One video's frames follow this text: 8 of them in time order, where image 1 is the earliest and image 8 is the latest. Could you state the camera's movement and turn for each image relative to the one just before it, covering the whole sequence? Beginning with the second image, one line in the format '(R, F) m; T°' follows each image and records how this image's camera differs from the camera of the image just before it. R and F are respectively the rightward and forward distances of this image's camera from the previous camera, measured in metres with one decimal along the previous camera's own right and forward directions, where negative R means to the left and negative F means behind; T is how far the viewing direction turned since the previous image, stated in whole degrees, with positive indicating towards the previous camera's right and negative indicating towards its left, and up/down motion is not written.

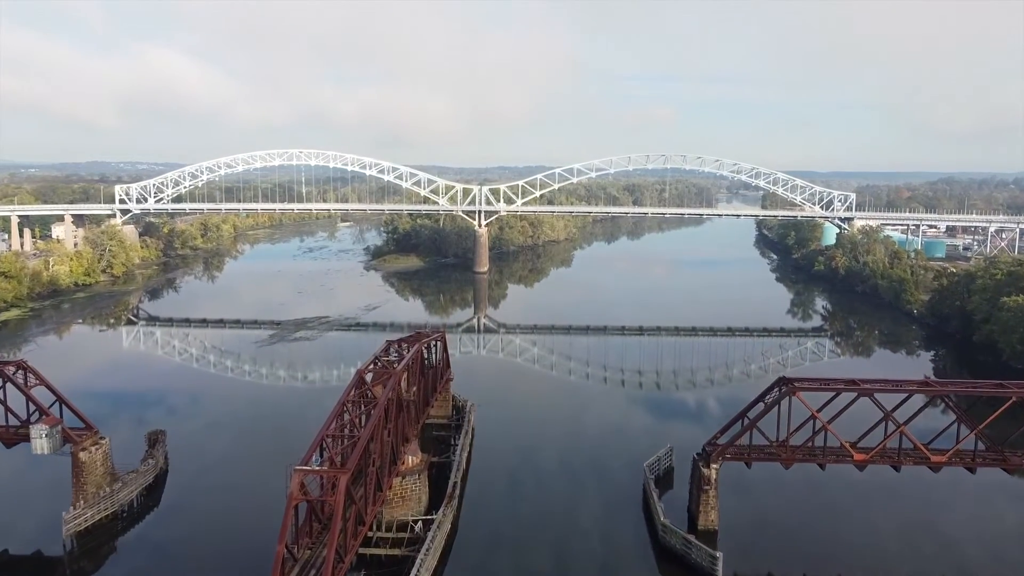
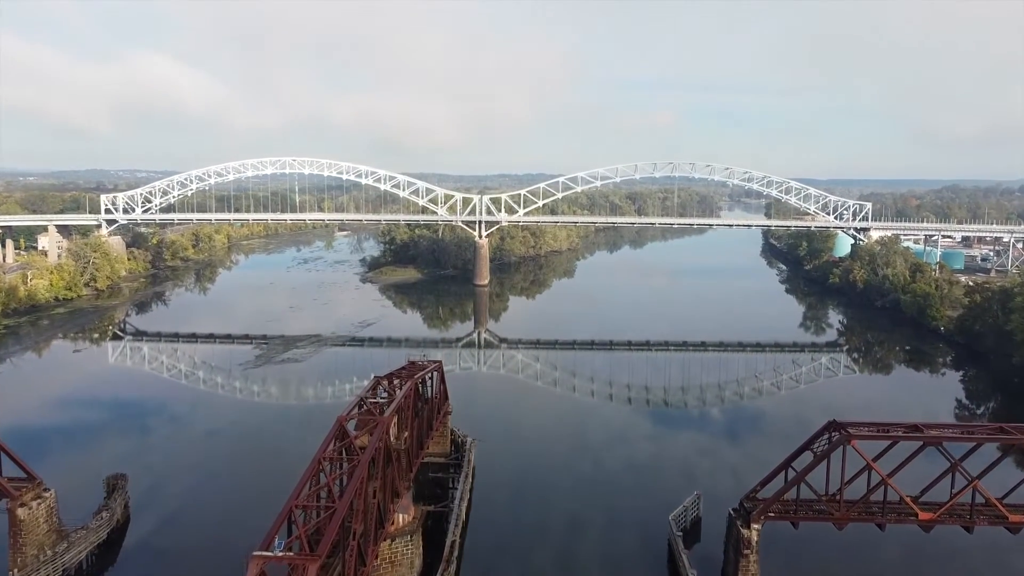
(-0.1, +1.6) m; 0°
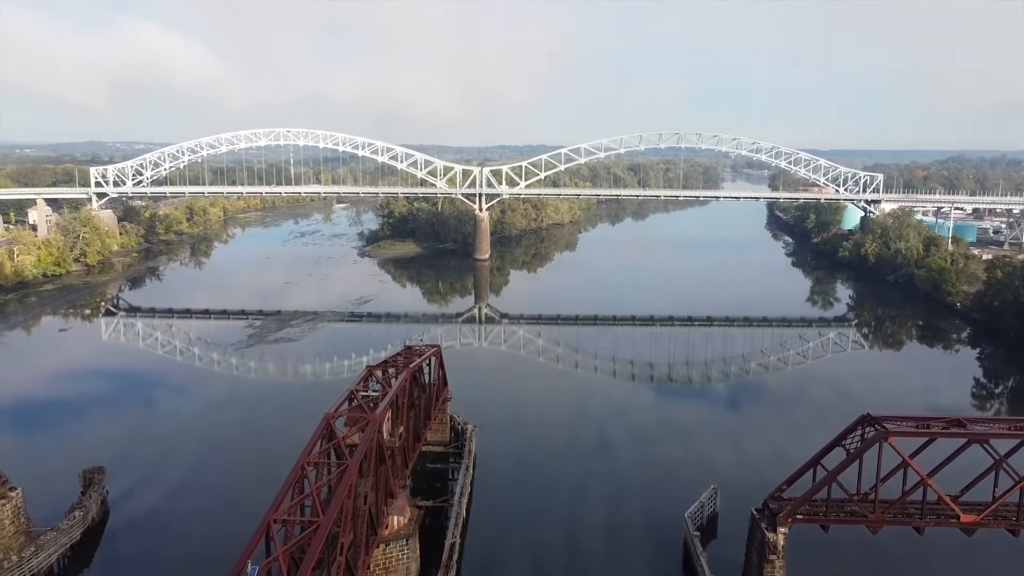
(0.0, +0.9) m; 0°
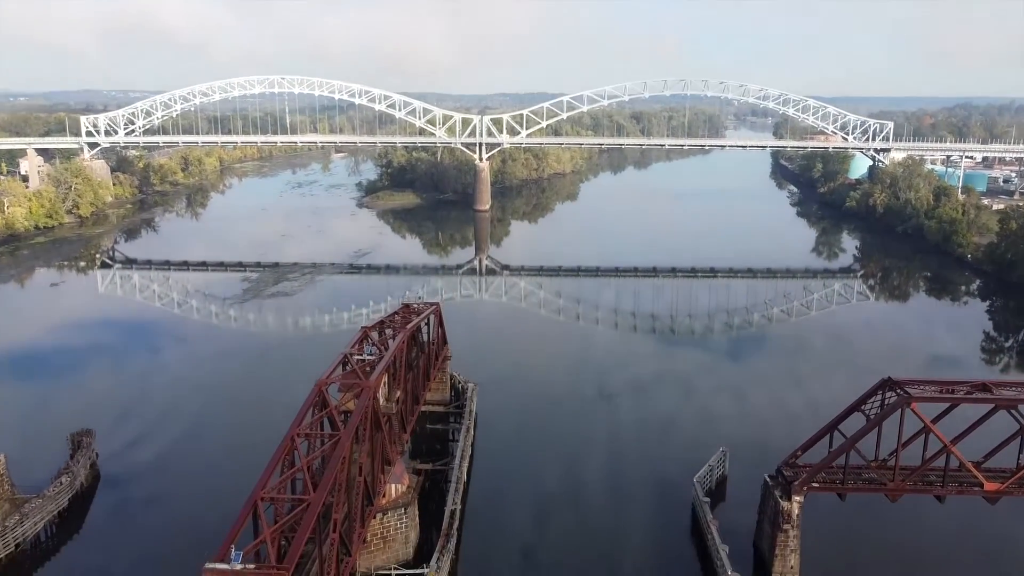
(0.0, +0.6) m; 0°
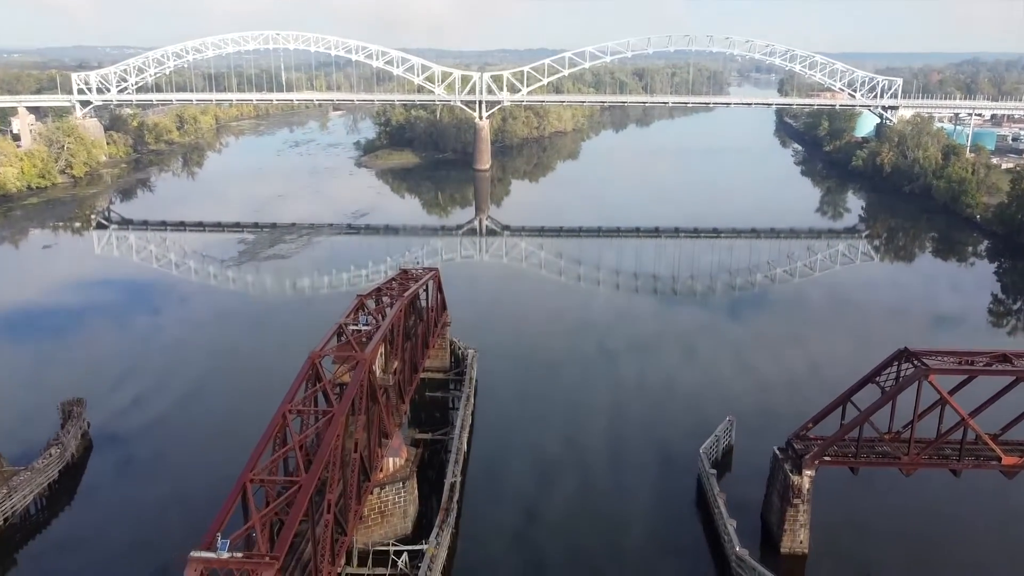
(0.0, +0.4) m; 0°
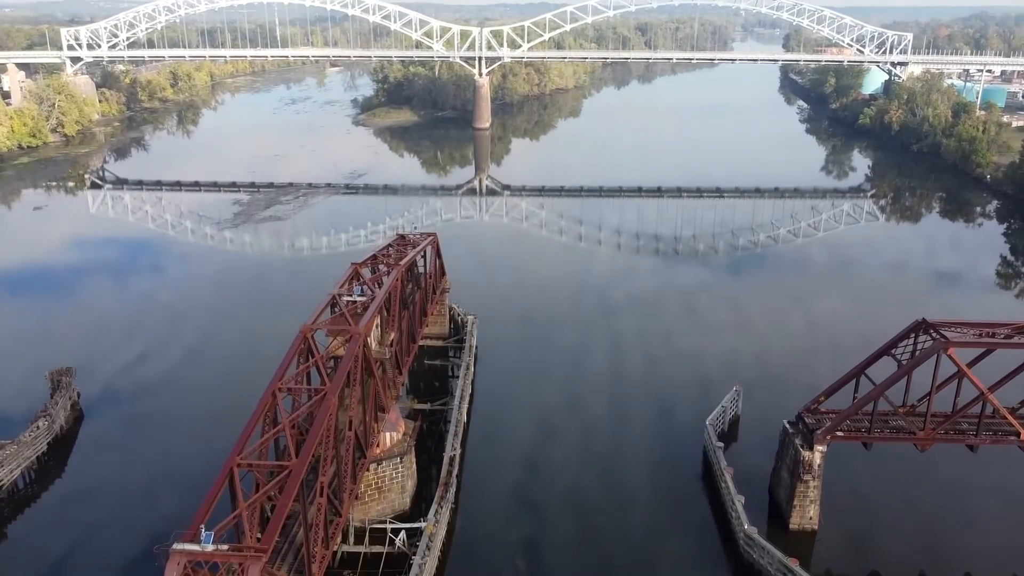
(0.0, +0.4) m; 0°
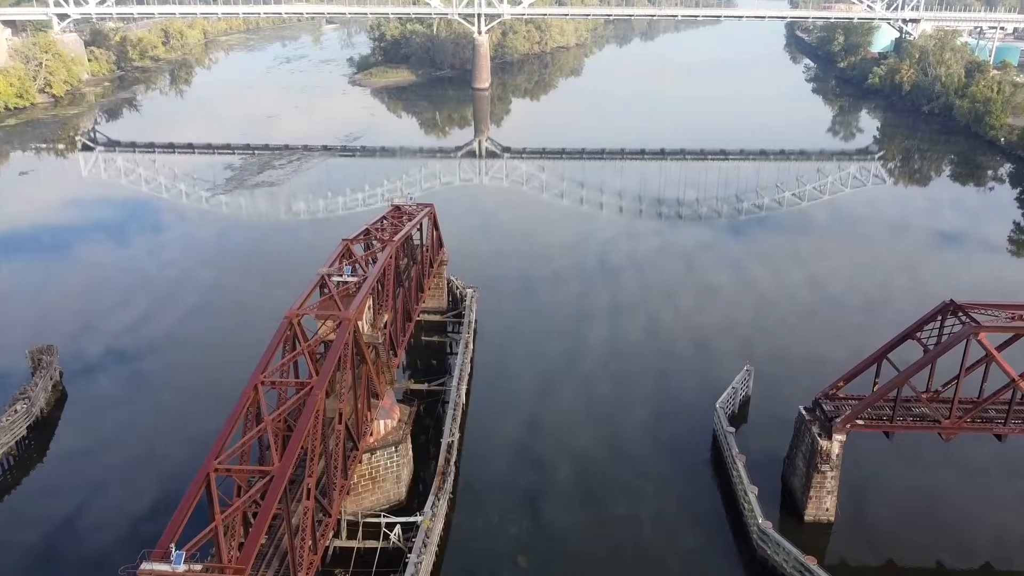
(0.0, +0.5) m; 0°
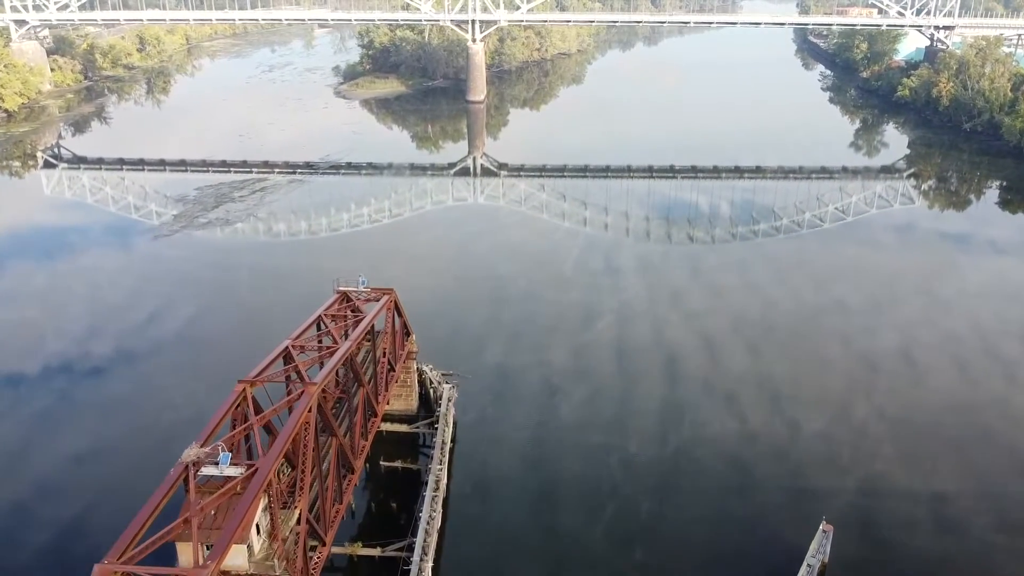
(+0.1, +3.0) m; 0°
